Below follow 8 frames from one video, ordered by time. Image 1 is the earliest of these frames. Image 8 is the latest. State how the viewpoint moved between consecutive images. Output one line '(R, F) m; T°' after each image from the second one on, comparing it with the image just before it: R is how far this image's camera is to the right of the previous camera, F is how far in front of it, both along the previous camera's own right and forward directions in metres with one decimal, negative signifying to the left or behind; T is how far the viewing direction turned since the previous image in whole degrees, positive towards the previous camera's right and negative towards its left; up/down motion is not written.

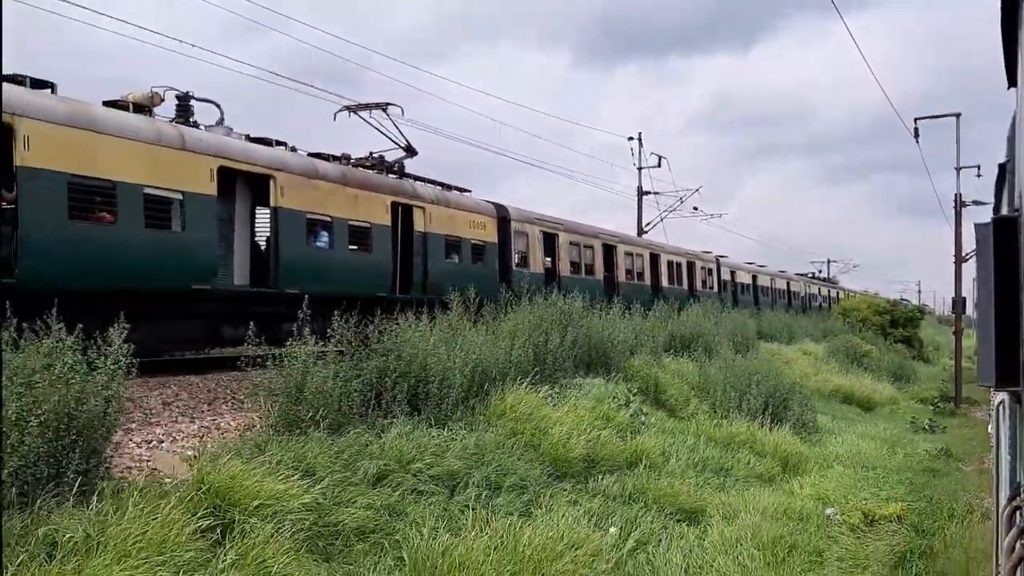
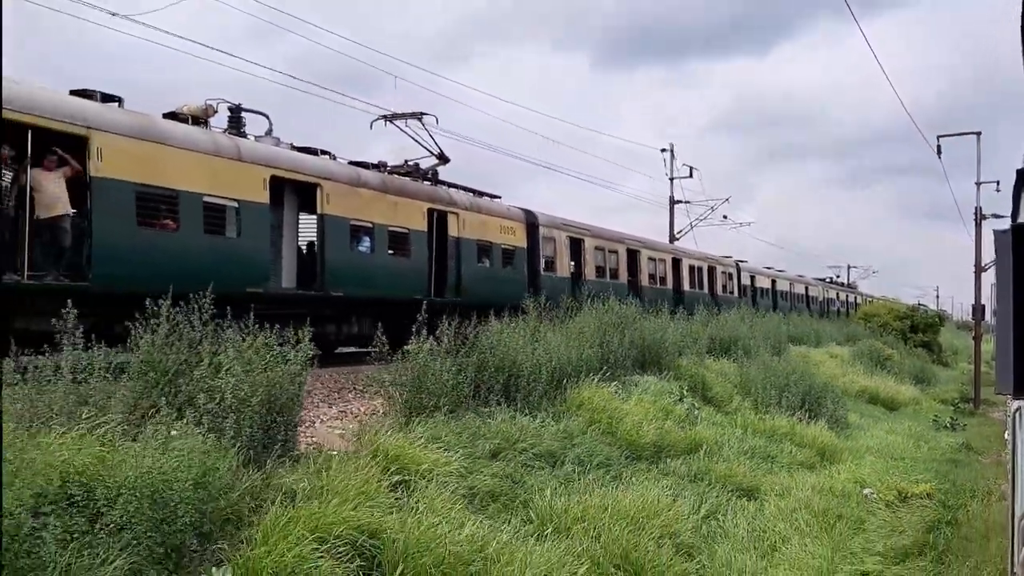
(-0.5, -1.1) m; -1°
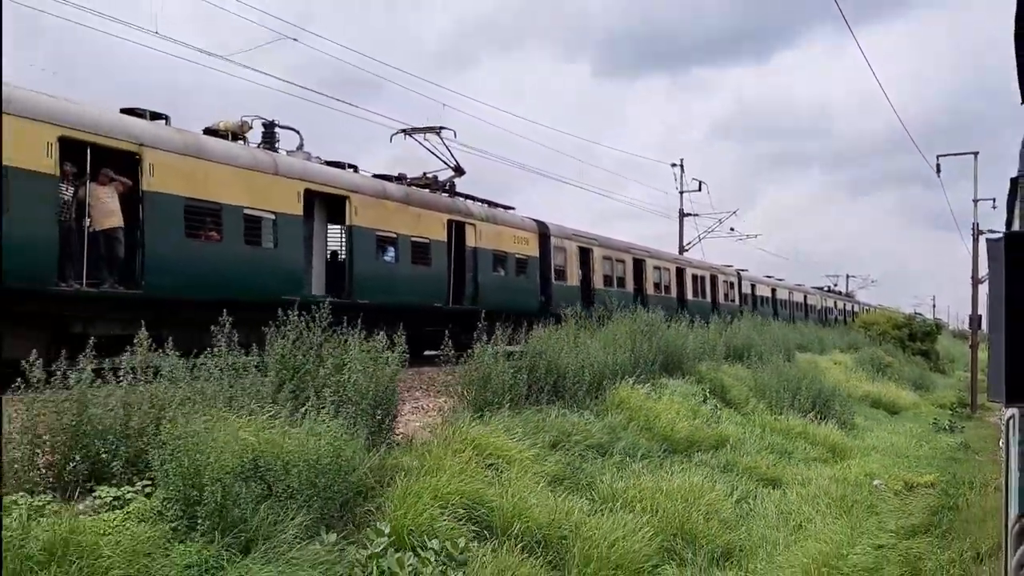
(-0.5, -1.0) m; 0°
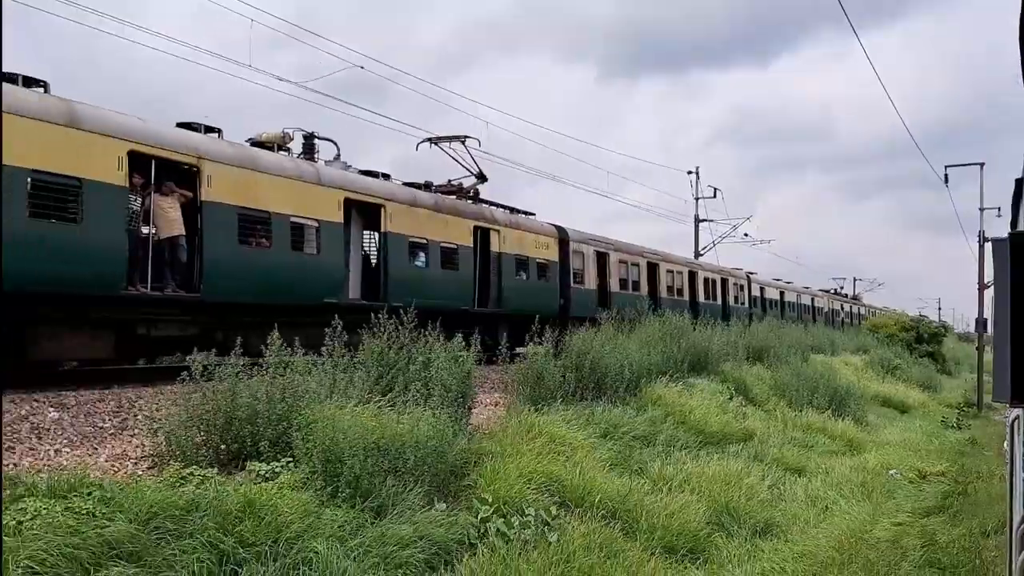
(-0.4, -0.9) m; 0°
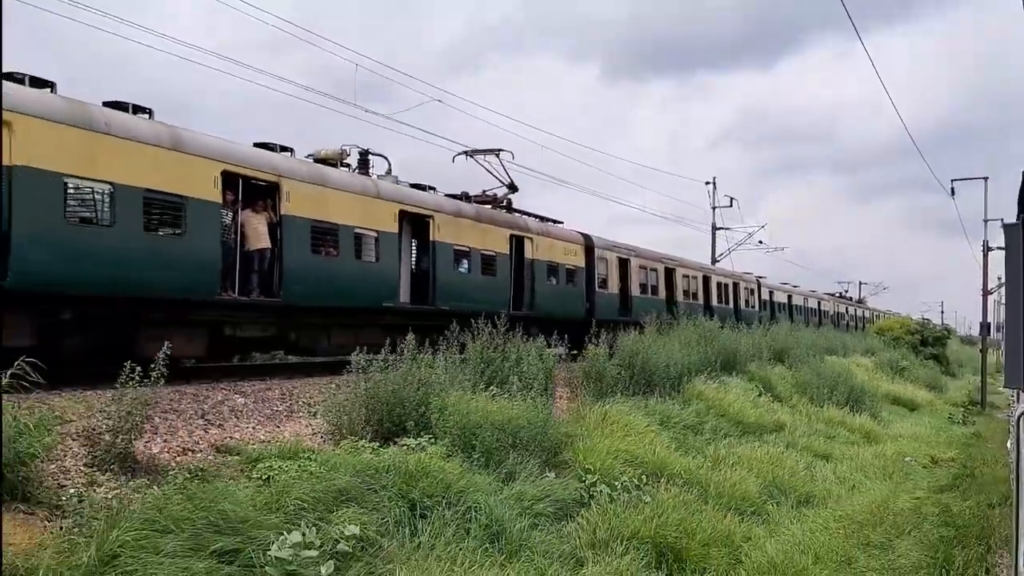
(-0.7, -1.4) m; 0°
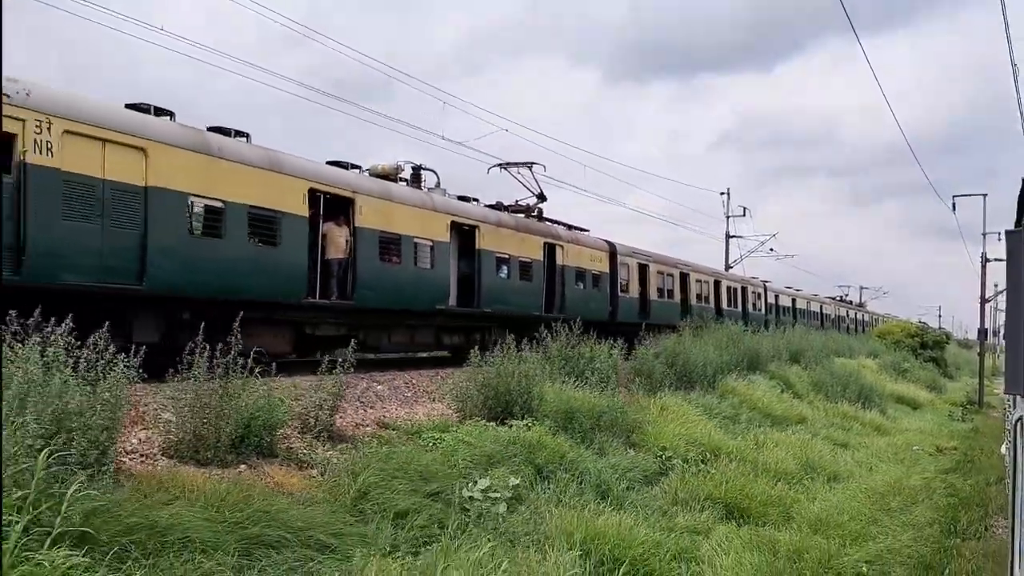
(-0.8, -1.6) m; 0°
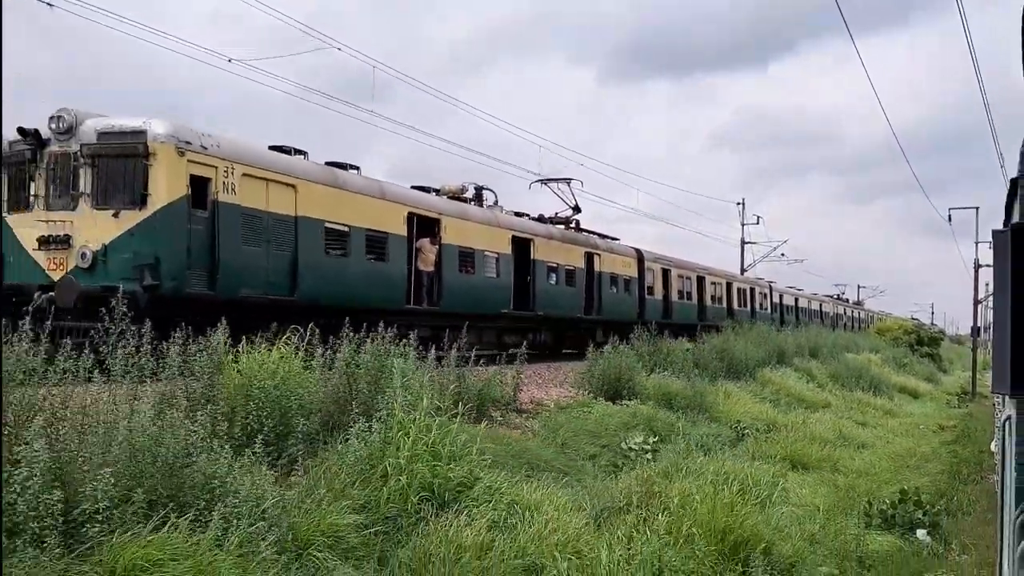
(-1.3, -2.7) m; 0°
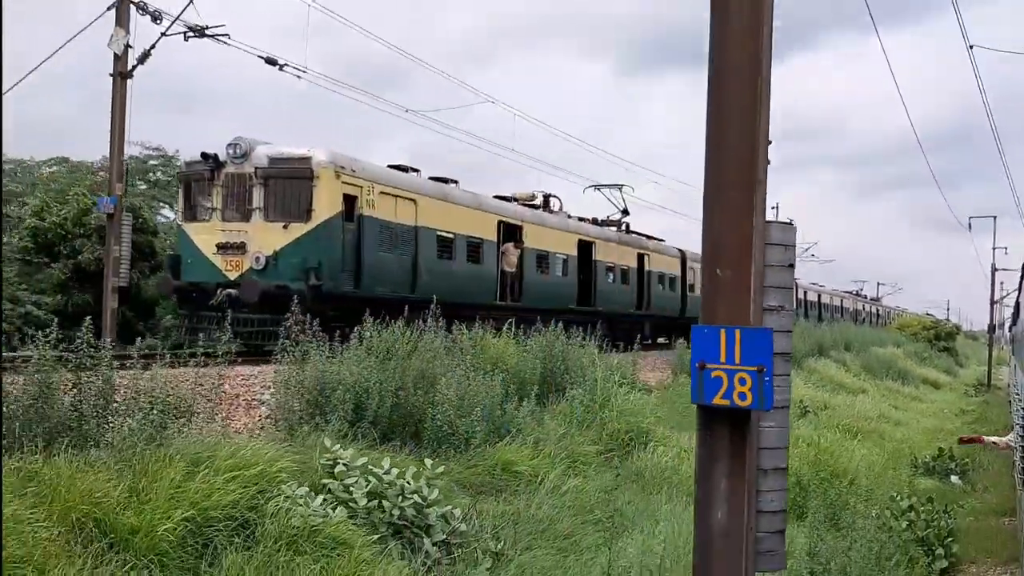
(-1.3, -2.6) m; -1°
